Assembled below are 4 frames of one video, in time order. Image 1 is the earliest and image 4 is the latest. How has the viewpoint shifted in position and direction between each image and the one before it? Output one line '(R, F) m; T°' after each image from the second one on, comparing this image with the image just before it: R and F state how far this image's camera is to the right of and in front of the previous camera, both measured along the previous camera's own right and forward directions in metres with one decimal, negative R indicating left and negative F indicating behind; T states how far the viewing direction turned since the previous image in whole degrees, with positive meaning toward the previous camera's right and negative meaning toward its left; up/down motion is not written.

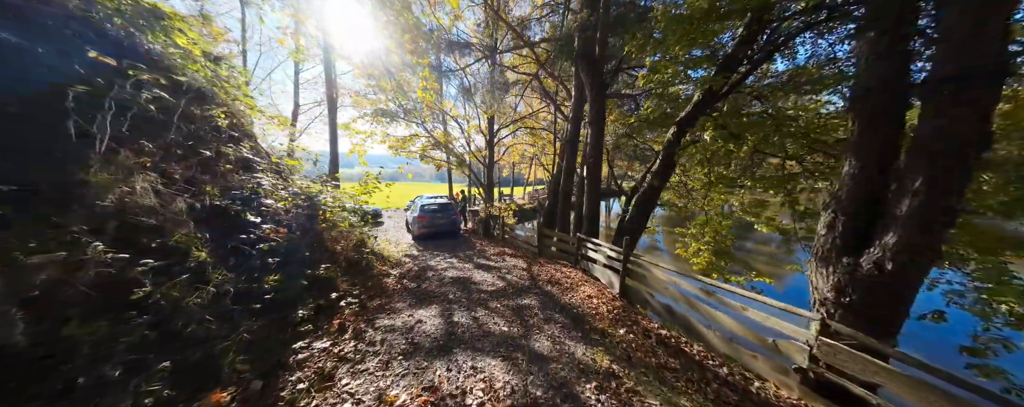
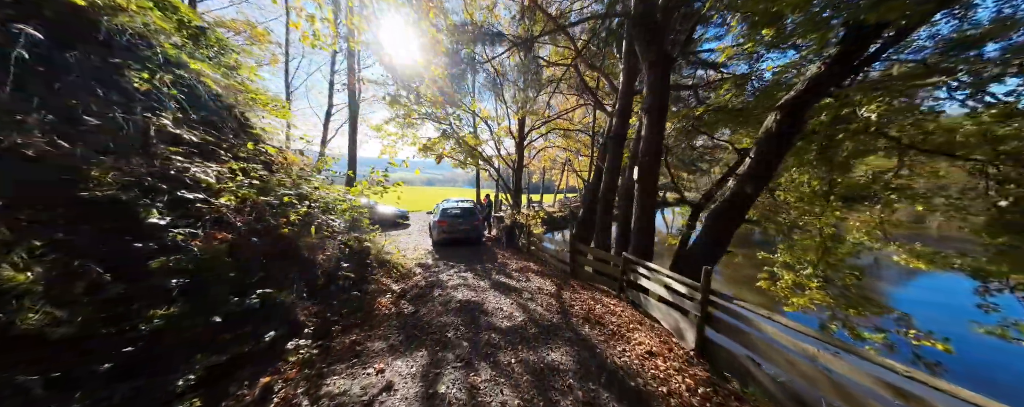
(0.0, +1.2) m; -7°
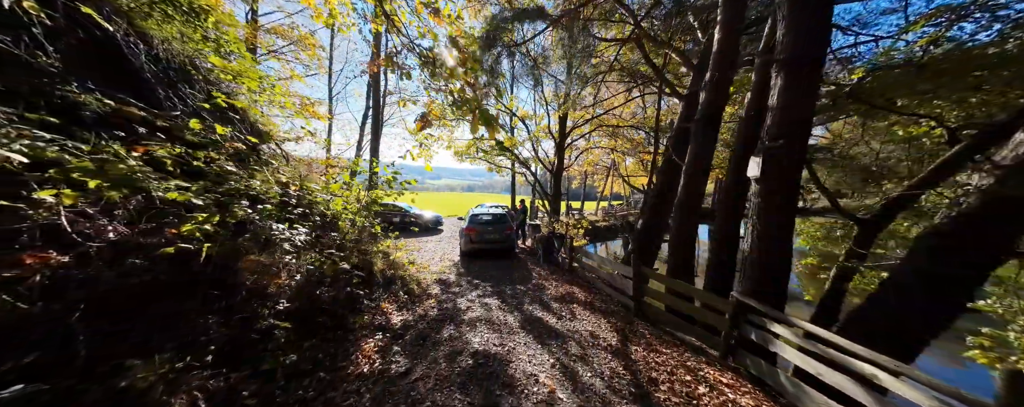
(-0.1, +1.4) m; -8°
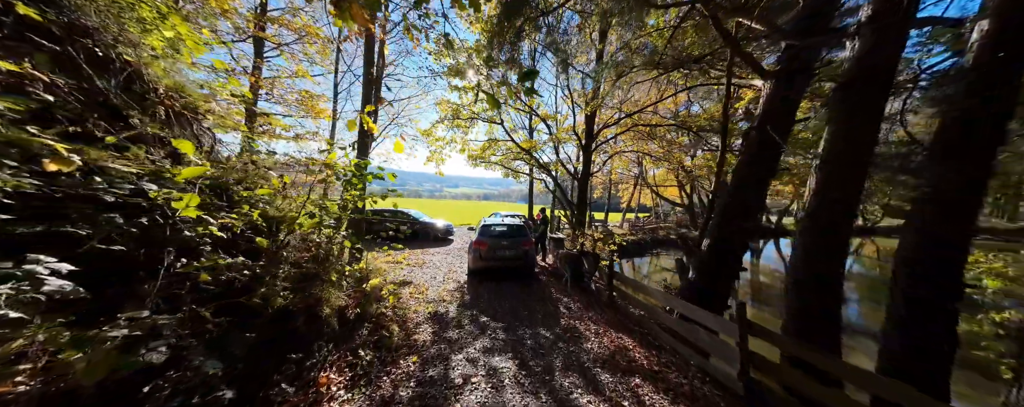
(-0.1, +1.6) m; -3°
